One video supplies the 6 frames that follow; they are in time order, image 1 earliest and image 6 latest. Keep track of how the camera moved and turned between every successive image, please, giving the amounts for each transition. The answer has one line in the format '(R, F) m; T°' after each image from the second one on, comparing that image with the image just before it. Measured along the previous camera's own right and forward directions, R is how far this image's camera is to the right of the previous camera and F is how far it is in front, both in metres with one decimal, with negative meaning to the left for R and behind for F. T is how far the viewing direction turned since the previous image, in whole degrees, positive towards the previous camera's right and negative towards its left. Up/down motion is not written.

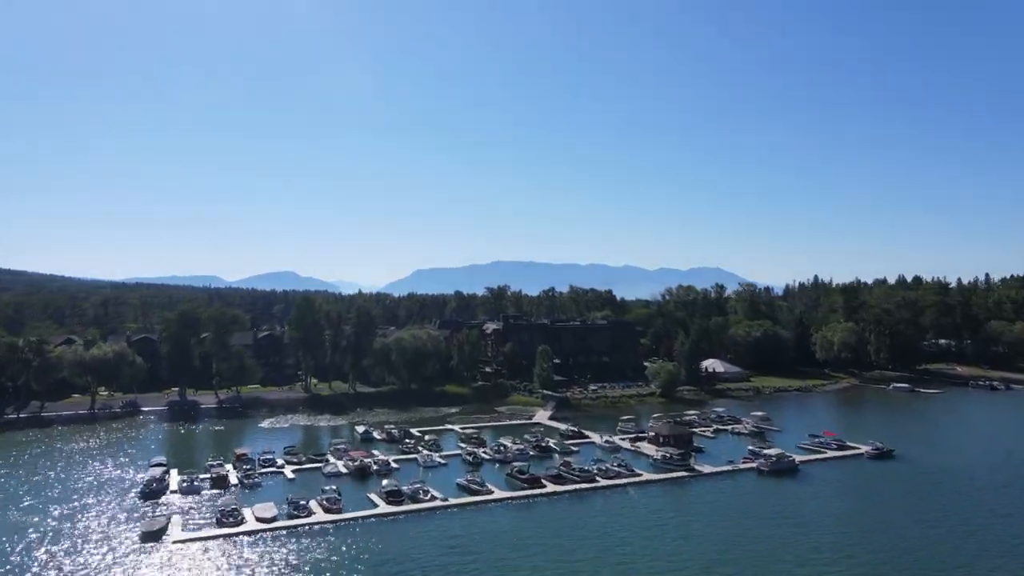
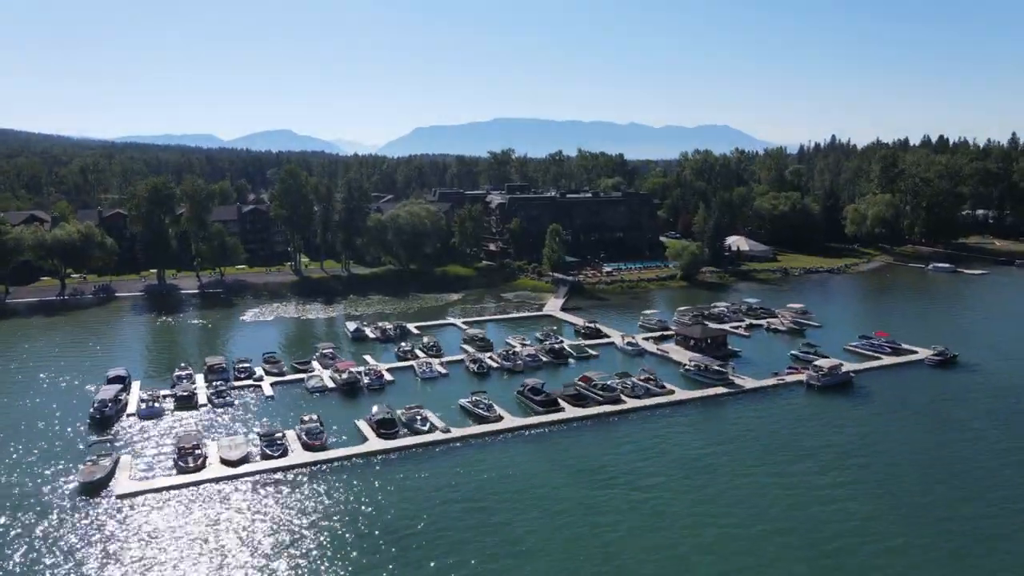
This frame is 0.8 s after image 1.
(-0.5, +7.4) m; 0°
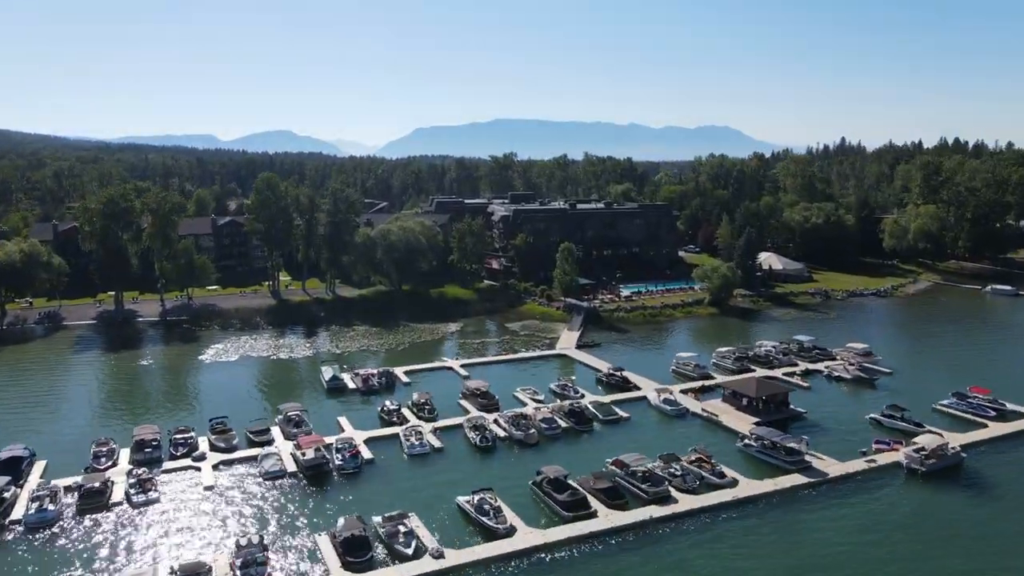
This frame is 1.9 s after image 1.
(-0.5, +8.5) m; 0°
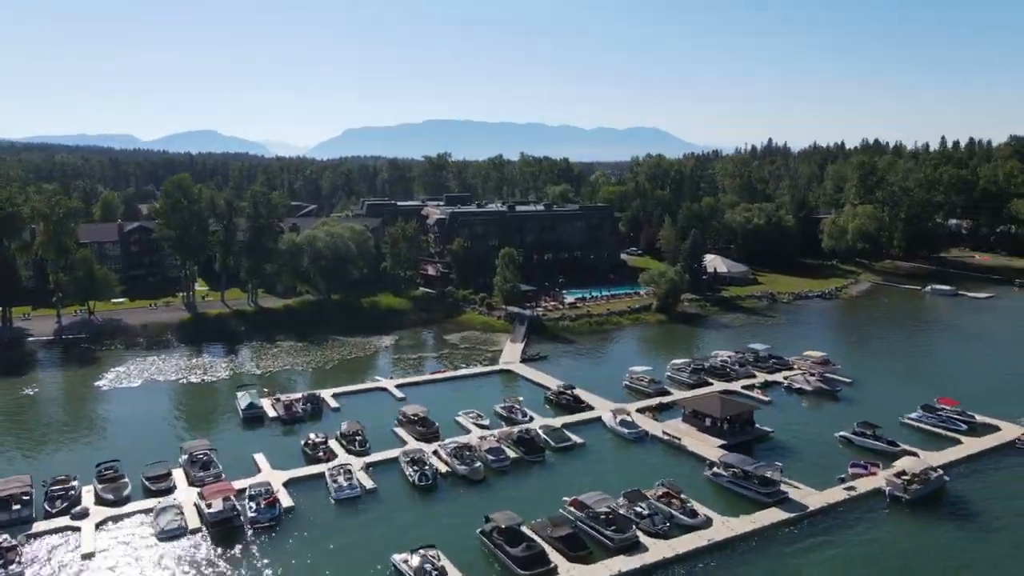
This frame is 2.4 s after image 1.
(-0.2, +3.8) m; +5°
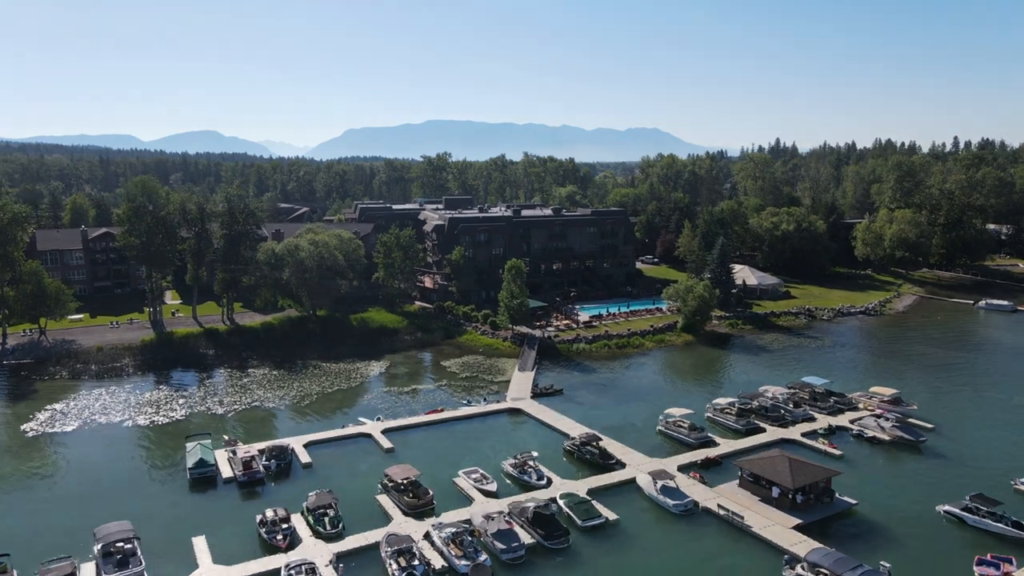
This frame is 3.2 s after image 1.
(-0.5, +7.0) m; 0°
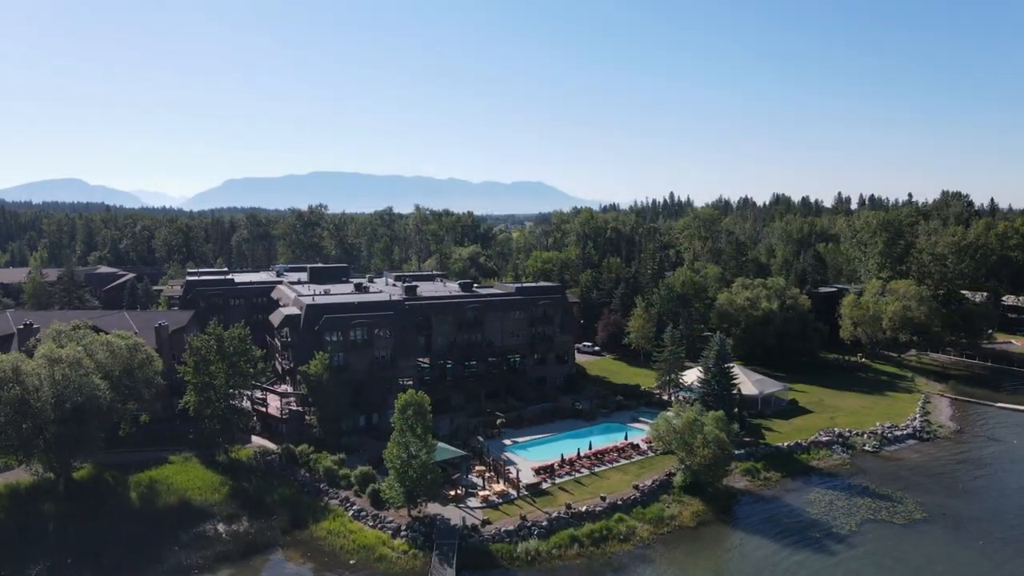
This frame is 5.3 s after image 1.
(-4.5, +11.7) m; +5°
